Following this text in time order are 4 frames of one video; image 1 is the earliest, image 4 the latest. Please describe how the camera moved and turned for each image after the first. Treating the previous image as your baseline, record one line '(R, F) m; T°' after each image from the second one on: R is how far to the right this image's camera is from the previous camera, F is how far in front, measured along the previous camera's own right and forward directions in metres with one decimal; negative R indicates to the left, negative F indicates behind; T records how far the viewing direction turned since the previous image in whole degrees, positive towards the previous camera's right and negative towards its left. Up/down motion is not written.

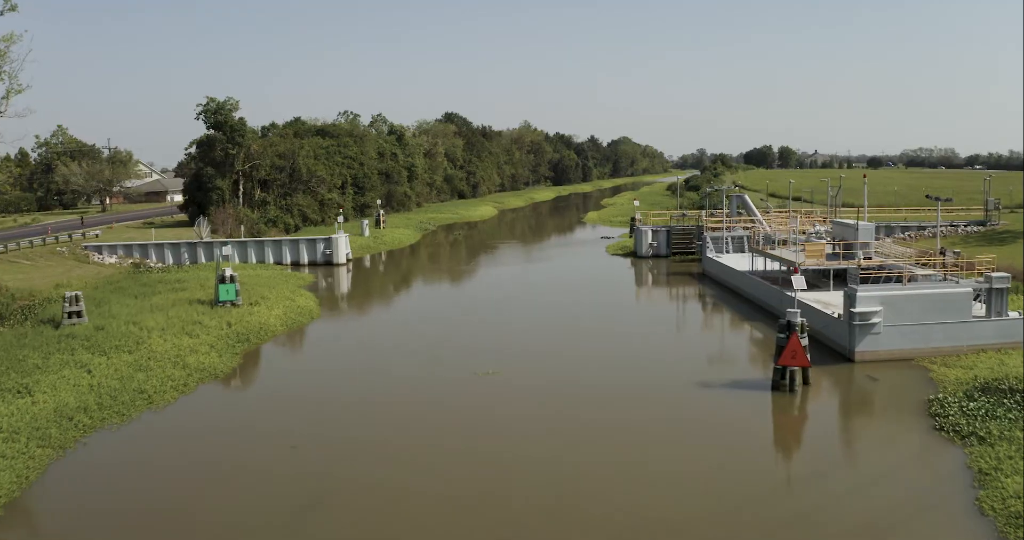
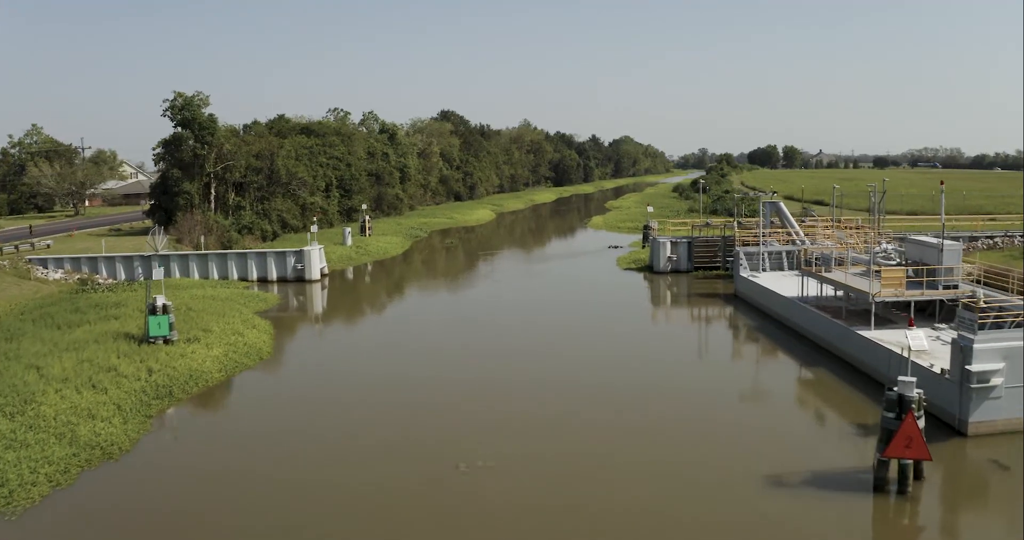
(0.0, +4.1) m; 0°
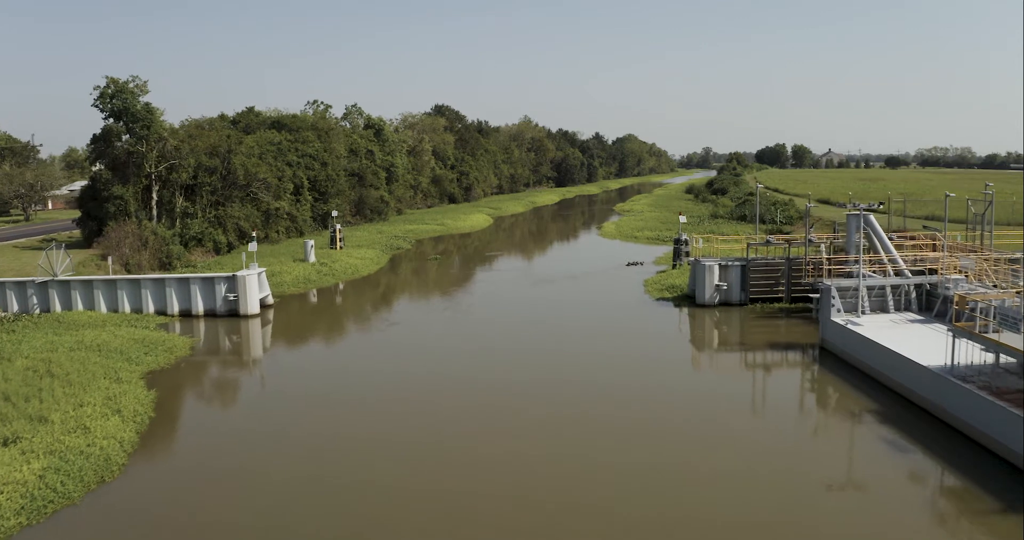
(0.0, +6.6) m; 0°
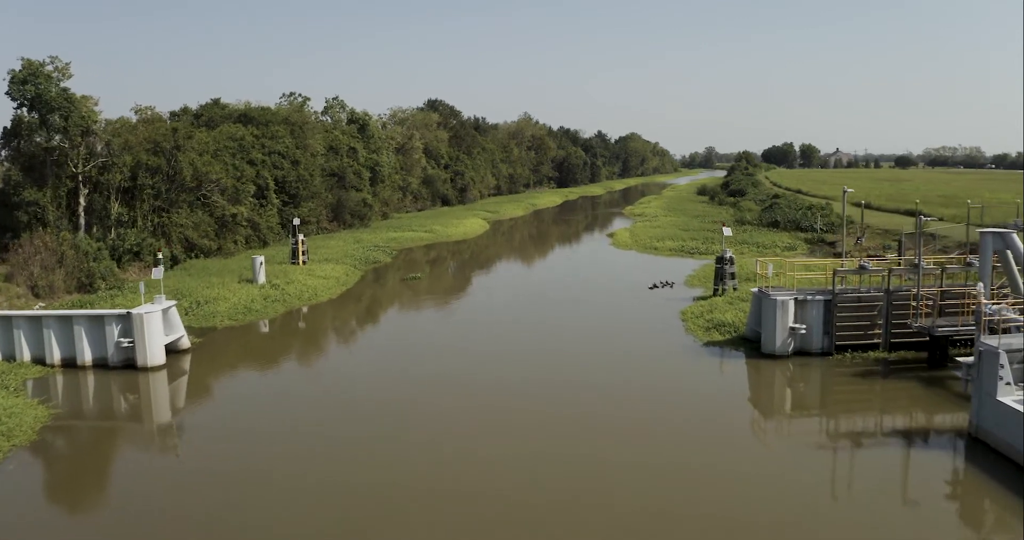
(+0.1, +5.7) m; 0°
